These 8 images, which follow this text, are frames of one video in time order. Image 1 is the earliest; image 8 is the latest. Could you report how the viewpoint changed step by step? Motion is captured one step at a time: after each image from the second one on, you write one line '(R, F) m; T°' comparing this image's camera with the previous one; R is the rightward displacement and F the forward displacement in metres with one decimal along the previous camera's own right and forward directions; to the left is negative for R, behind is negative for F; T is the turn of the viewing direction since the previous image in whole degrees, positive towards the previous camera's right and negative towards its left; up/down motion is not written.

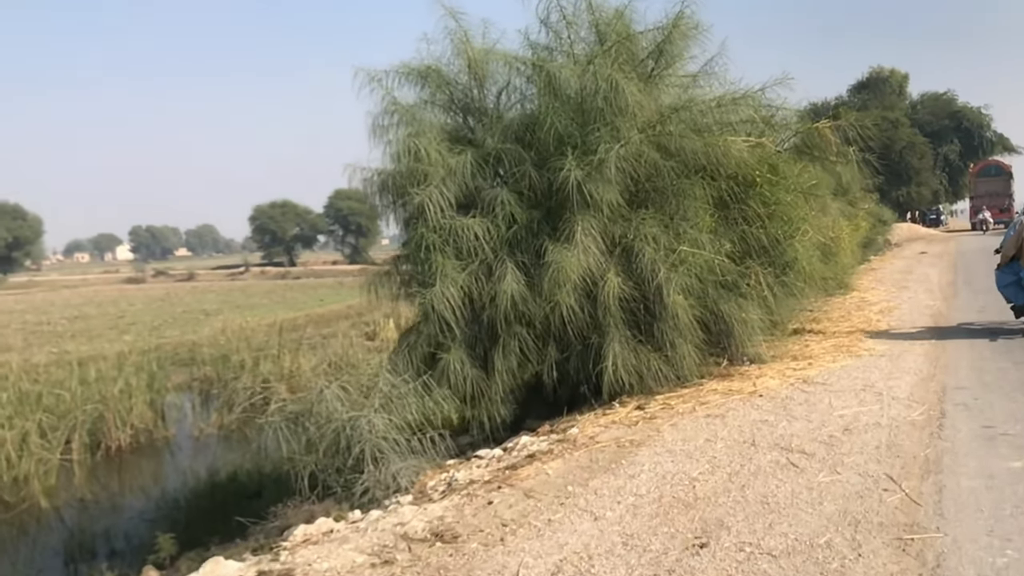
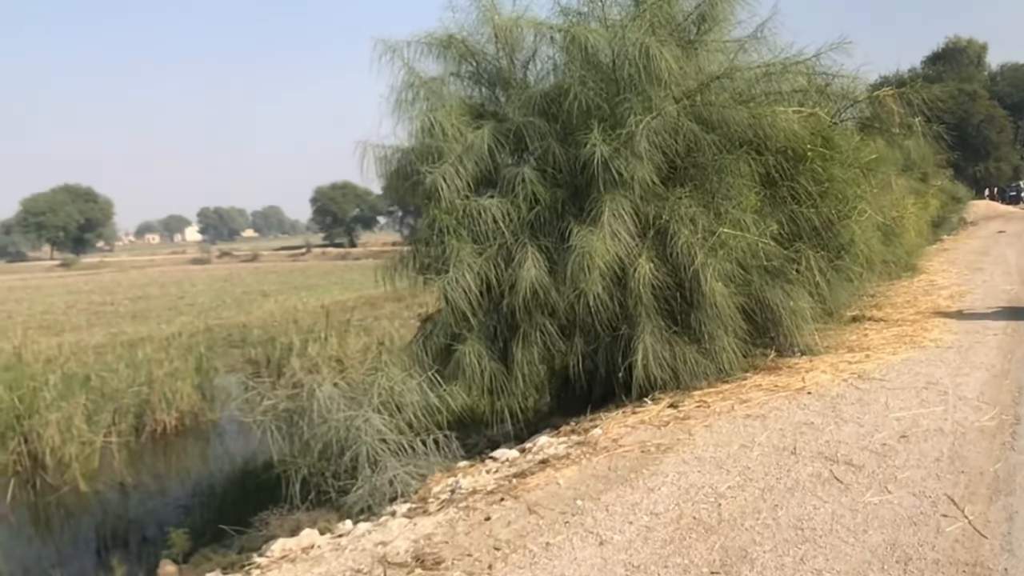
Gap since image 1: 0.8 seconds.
(+0.4, +0.7) m; -4°
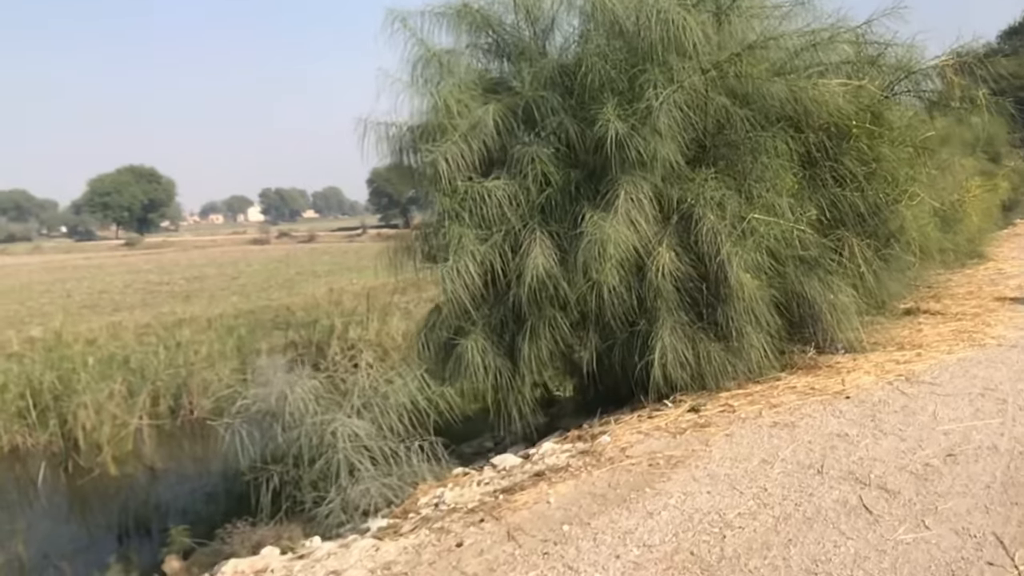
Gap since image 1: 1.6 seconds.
(+0.4, +0.7) m; -4°
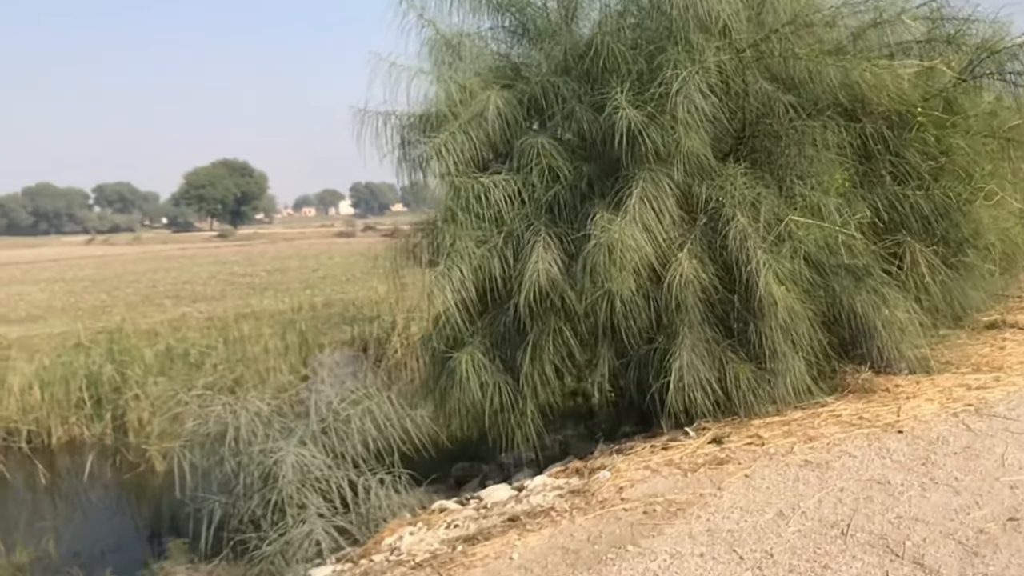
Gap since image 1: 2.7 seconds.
(+0.6, +0.8) m; -6°
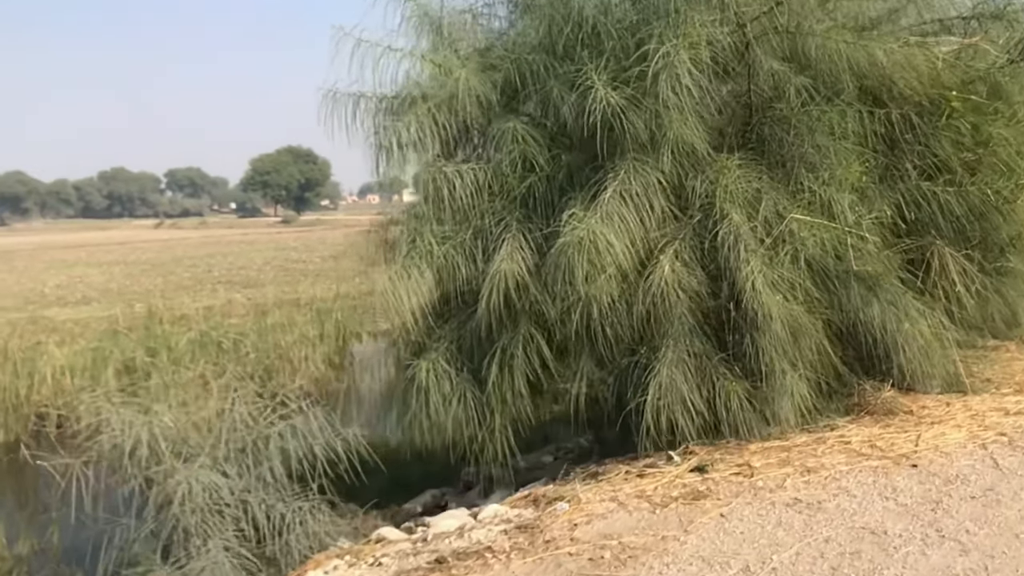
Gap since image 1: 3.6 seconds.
(+0.6, +0.7) m; -4°
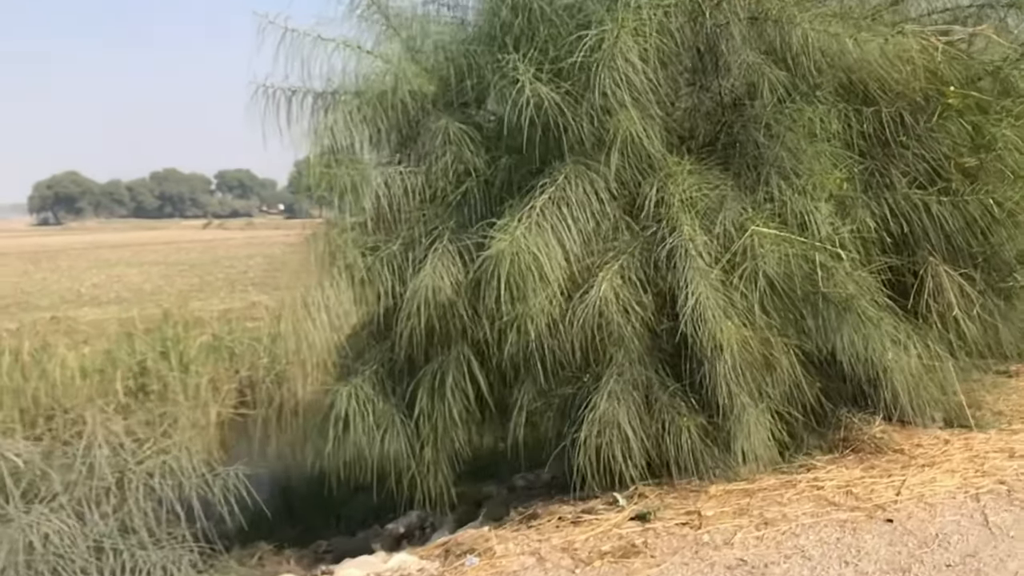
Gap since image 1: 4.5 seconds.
(+0.7, +0.6) m; -3°
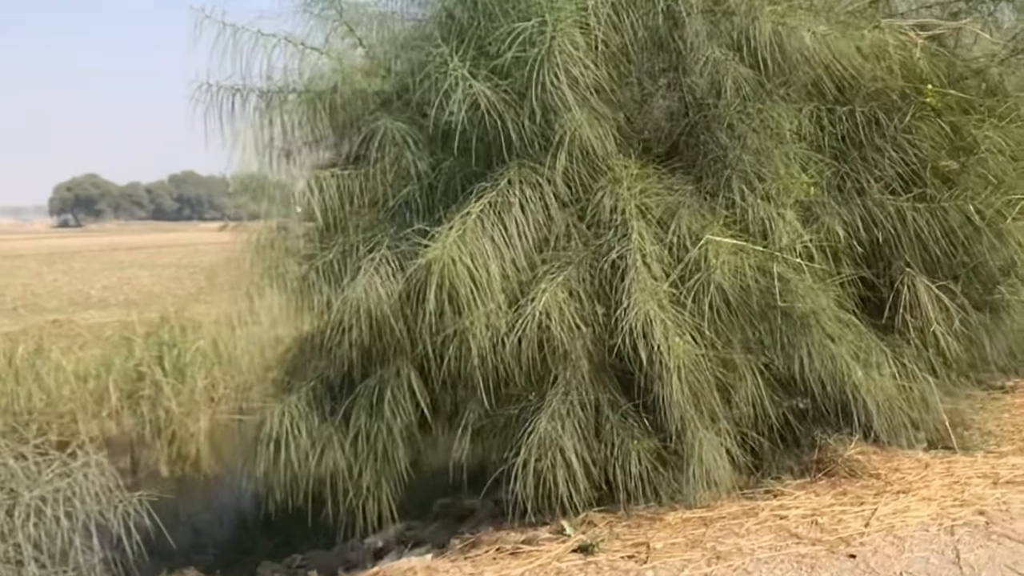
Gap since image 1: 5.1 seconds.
(+0.4, +0.3) m; -1°
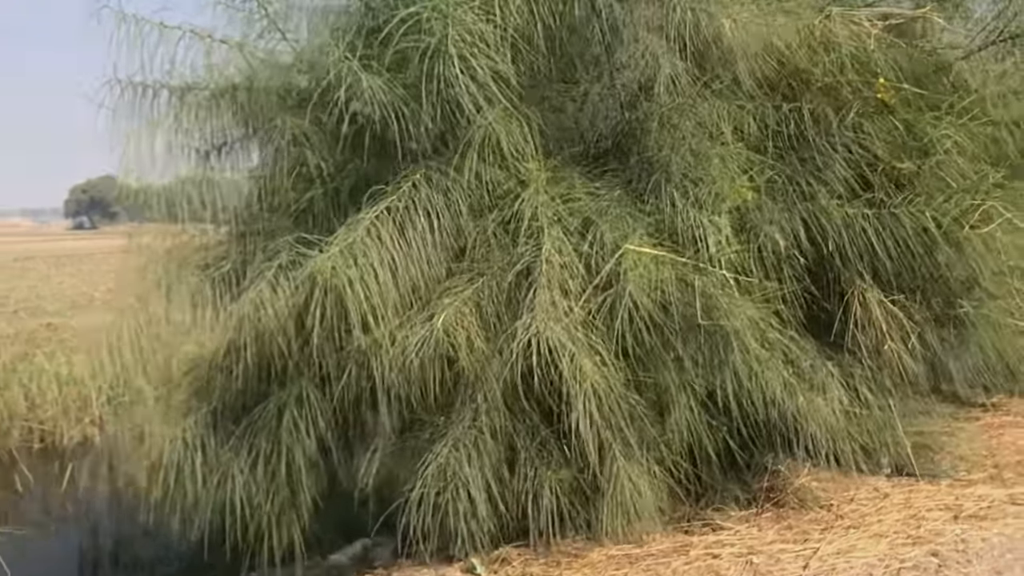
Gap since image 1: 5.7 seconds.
(+0.5, +0.4) m; -1°
